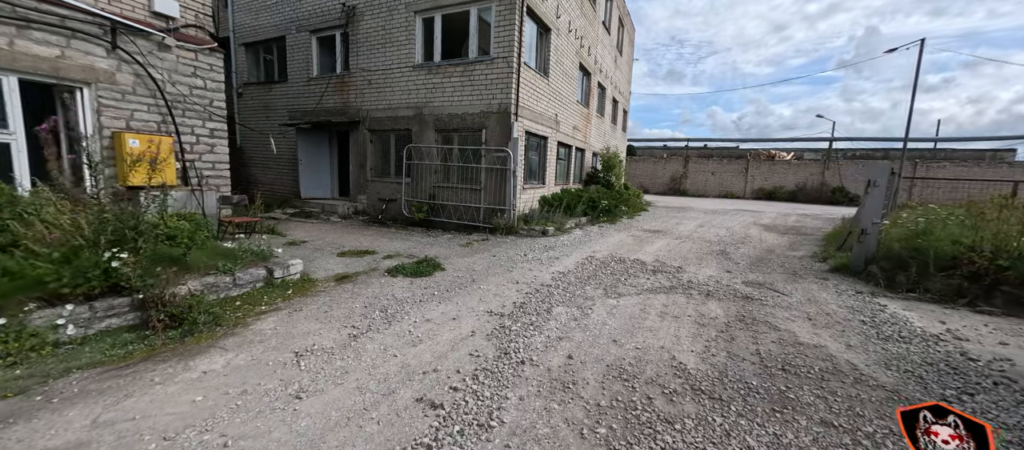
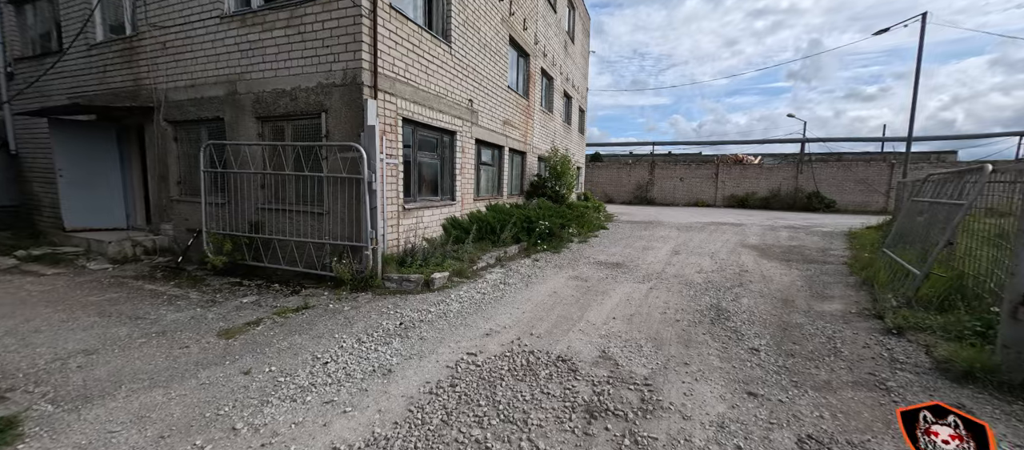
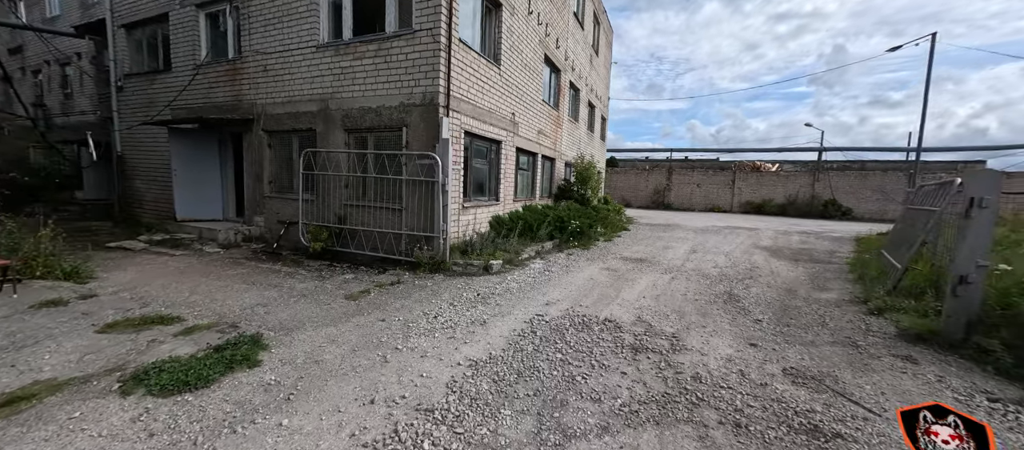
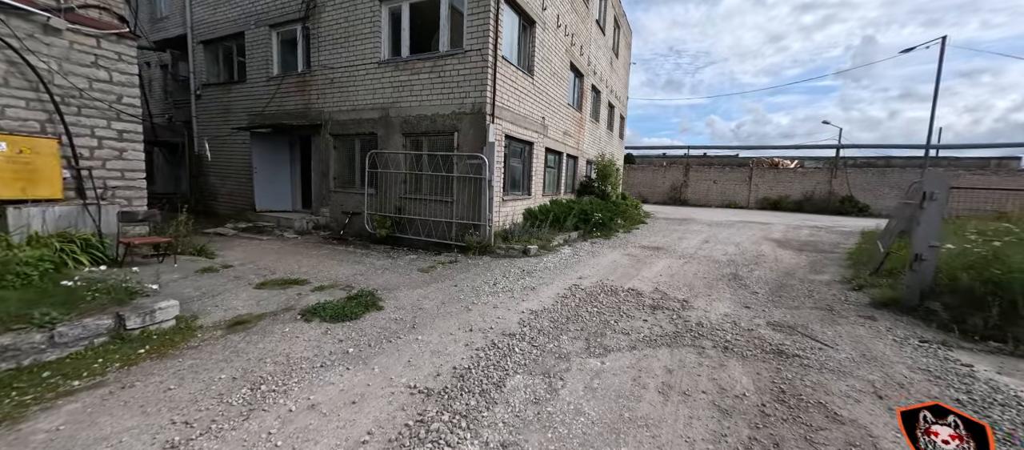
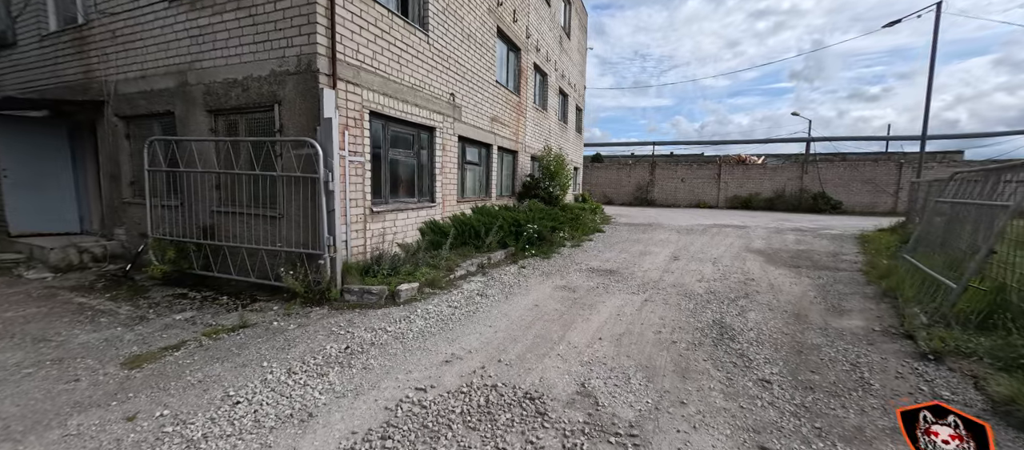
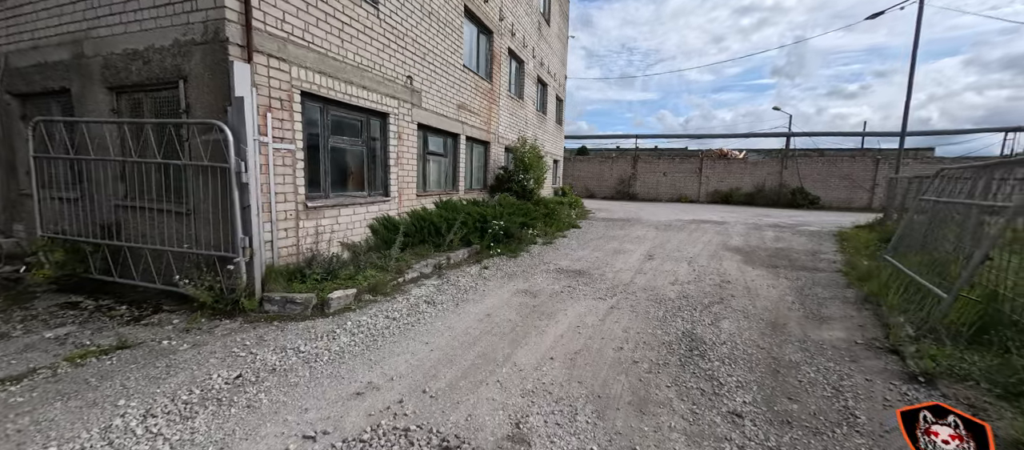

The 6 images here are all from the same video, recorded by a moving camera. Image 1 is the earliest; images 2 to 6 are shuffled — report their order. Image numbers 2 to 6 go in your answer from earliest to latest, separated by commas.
4, 3, 2, 5, 6
